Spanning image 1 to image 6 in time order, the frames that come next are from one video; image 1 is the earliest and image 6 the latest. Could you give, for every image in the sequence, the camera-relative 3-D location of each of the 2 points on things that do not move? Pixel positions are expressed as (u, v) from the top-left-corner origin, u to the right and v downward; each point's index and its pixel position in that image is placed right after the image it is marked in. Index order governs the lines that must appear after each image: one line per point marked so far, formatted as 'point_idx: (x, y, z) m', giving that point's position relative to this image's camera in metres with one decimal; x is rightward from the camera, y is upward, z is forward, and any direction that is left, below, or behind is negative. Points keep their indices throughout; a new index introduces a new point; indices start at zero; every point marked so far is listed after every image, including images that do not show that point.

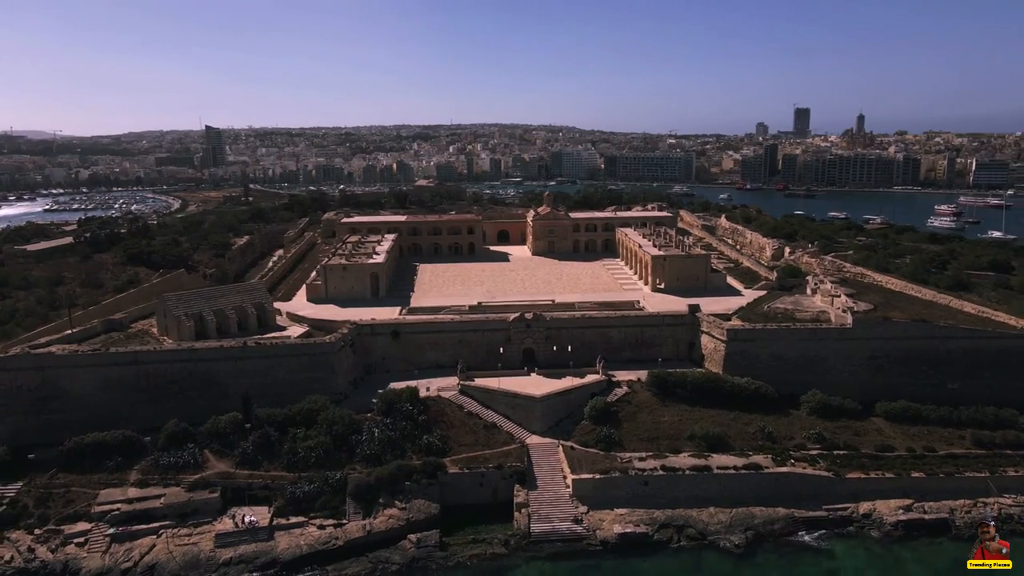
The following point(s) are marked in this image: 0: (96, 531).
0: (-11.1, -6.5, +19.3) m
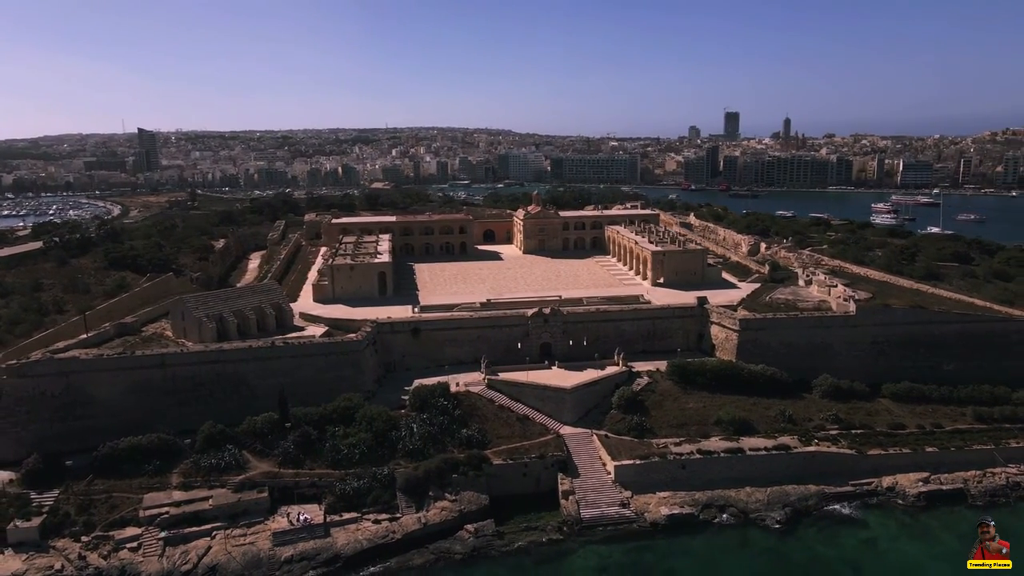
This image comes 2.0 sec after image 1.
0: (-9.5, -6.5, +18.9) m
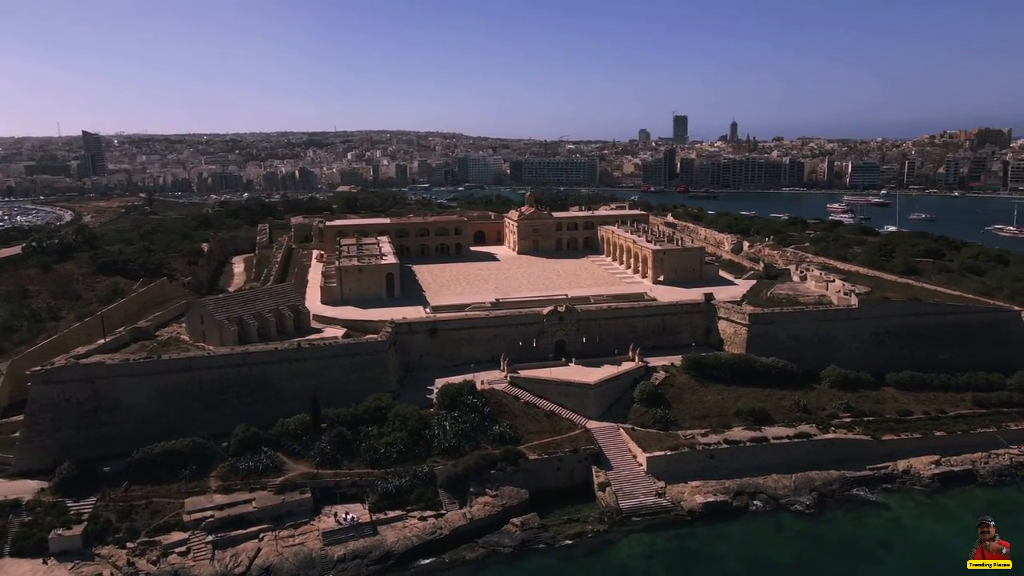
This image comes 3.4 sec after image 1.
0: (-8.2, -6.5, +18.7) m
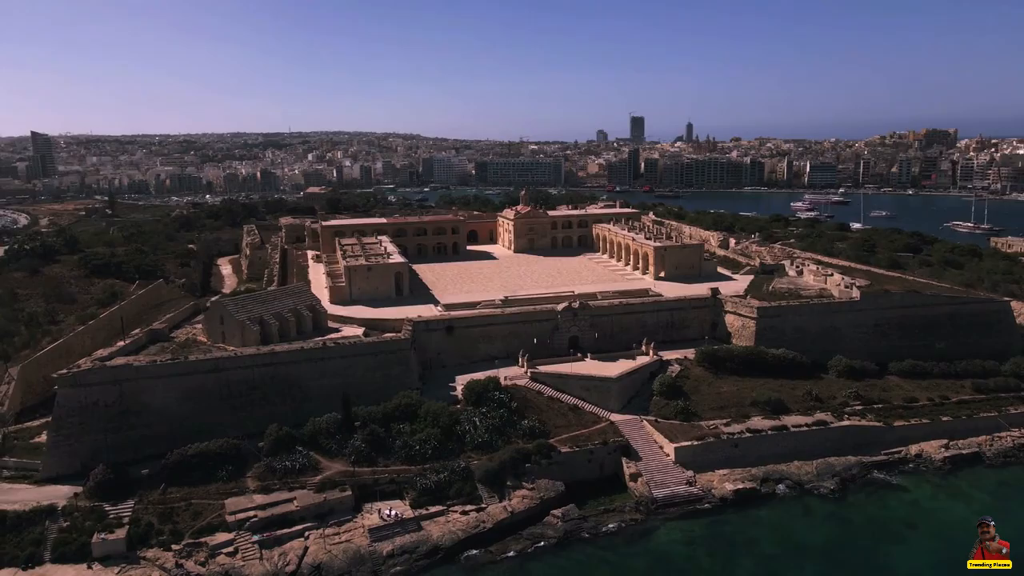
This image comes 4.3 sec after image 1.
0: (-7.0, -6.5, +18.6) m
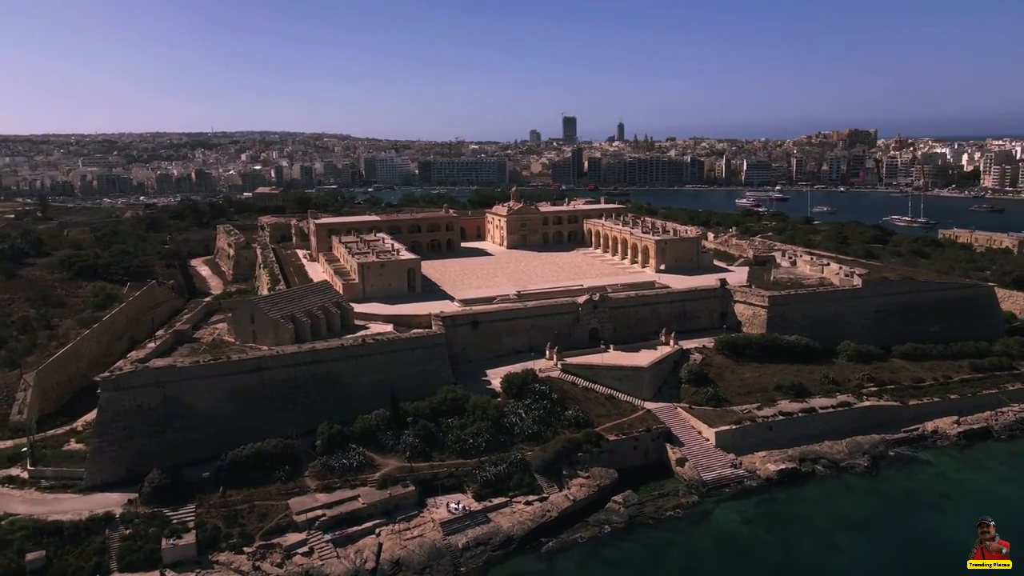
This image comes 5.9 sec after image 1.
0: (-5.0, -6.3, +18.3) m
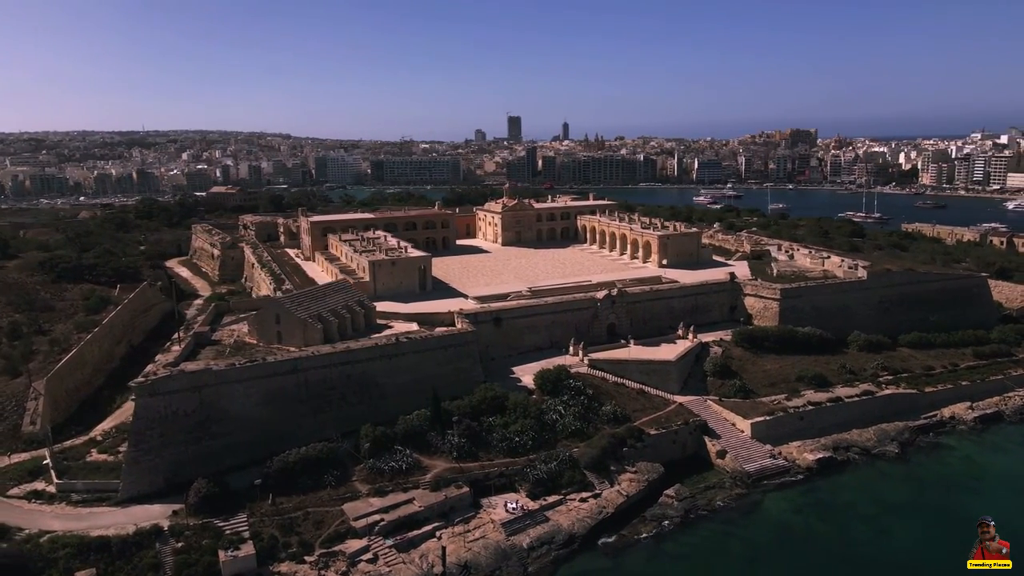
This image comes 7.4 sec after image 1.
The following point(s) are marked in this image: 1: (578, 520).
0: (-3.3, -6.3, +17.6) m
1: (+1.7, -6.2, +19.3) m
